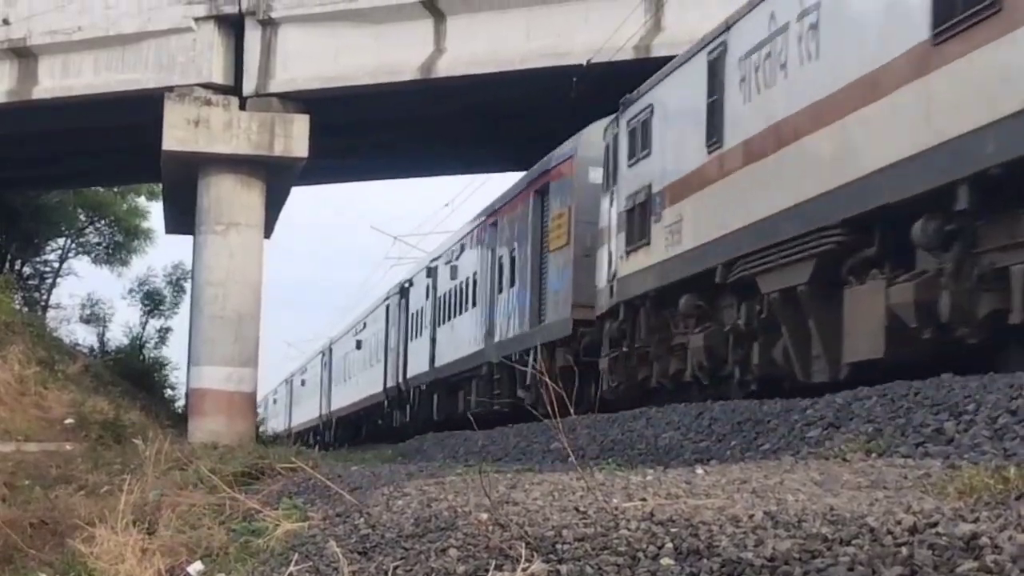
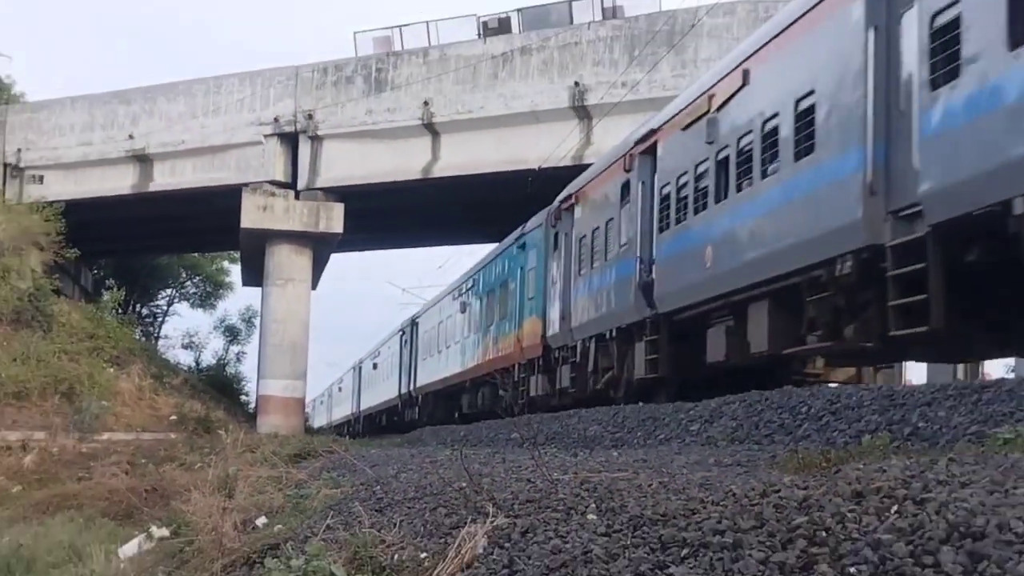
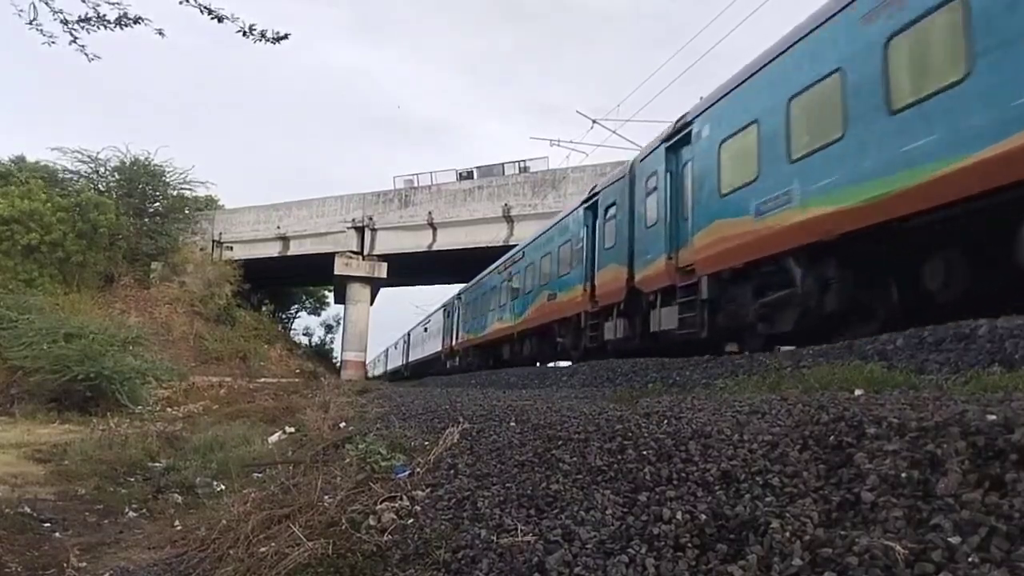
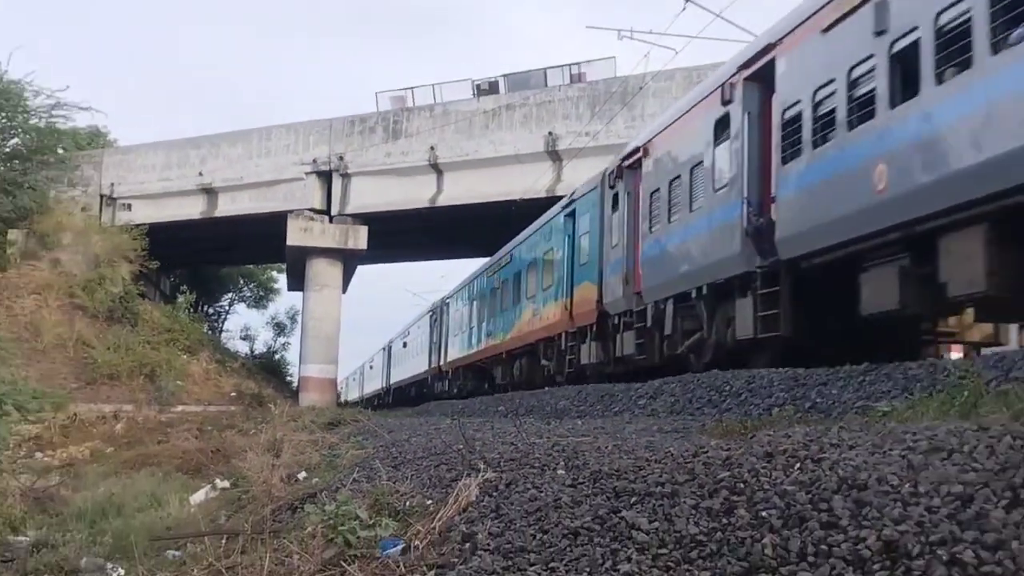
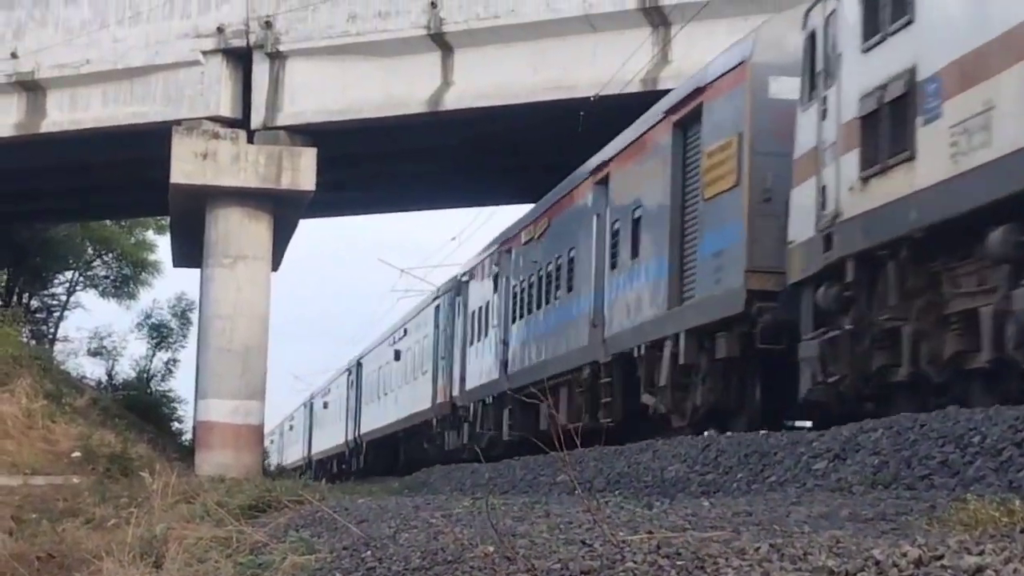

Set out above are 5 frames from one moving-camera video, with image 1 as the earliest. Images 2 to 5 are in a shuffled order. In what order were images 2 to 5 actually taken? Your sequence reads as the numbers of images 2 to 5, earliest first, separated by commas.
5, 2, 4, 3
